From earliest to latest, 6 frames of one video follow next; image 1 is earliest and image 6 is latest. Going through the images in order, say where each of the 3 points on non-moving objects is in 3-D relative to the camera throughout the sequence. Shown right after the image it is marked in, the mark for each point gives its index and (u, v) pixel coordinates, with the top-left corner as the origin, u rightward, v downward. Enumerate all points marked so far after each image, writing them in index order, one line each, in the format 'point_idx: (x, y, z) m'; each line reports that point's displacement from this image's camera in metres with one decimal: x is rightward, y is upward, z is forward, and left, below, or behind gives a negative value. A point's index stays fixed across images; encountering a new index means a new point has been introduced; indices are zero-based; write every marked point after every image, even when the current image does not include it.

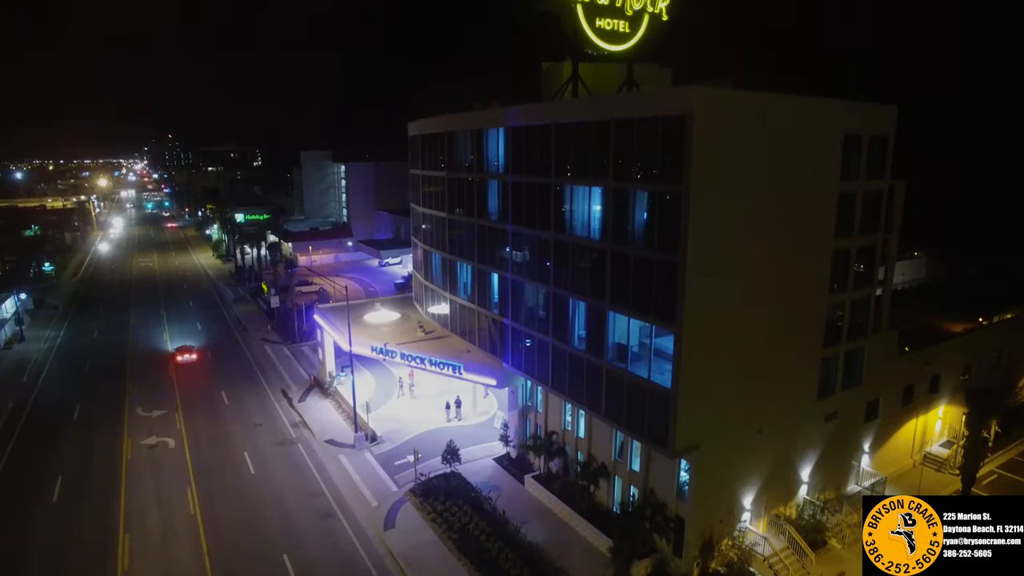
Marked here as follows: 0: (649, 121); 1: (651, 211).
0: (+4.6, +5.5, +19.2) m
1: (+4.7, +2.6, +19.6) m
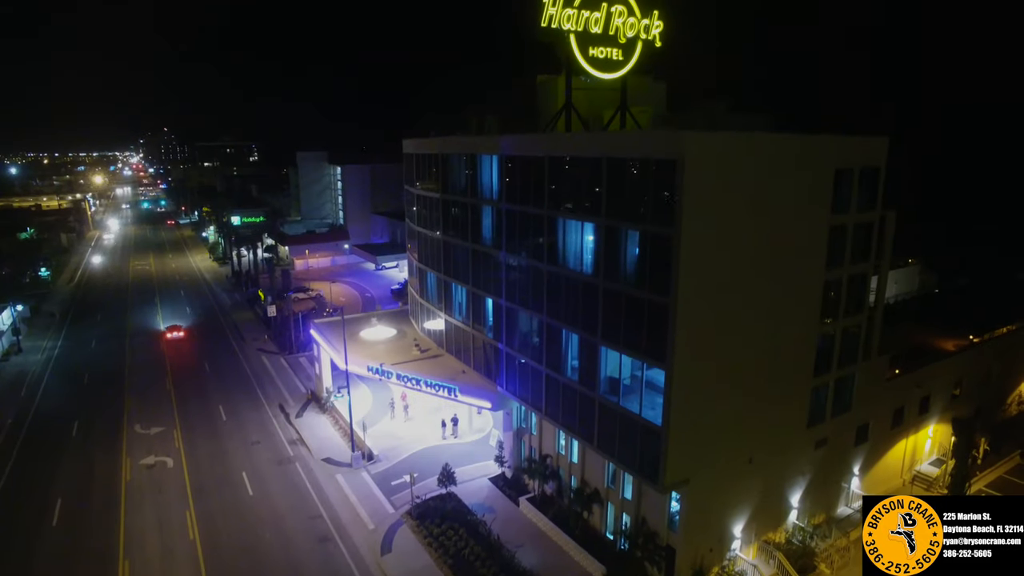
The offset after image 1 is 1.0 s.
0: (+4.3, +4.2, +19.3) m
1: (+4.5, +1.2, +19.7) m
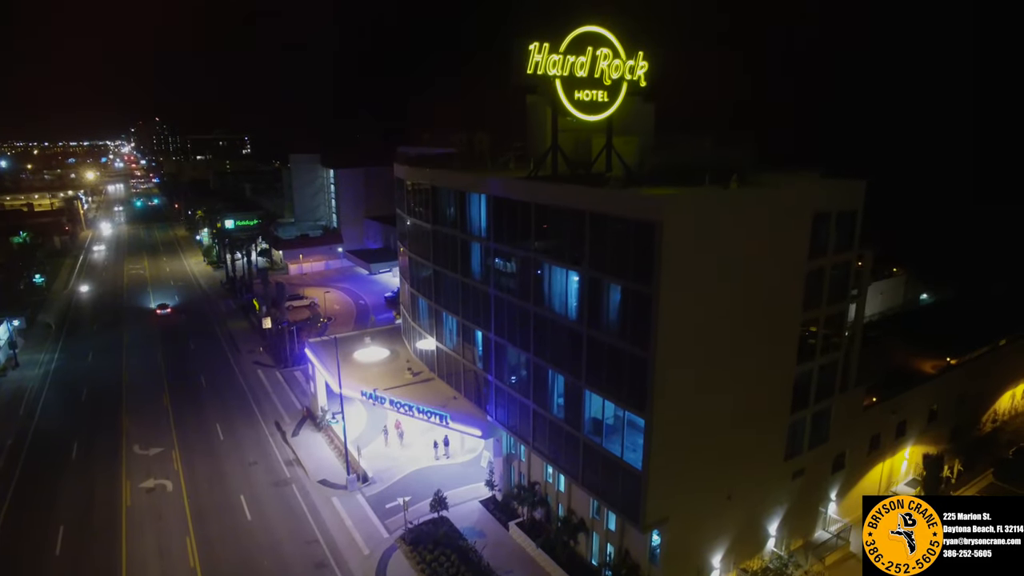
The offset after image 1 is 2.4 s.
0: (+3.8, +2.3, +19.9) m
1: (+4.0, -0.6, +20.4) m
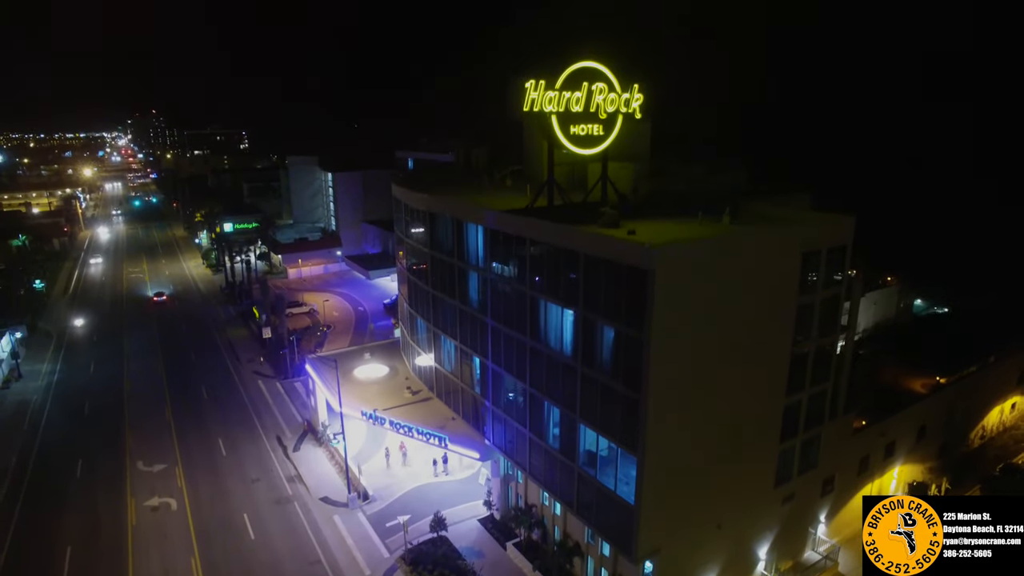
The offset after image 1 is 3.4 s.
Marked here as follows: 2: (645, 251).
0: (+3.7, +0.8, +20.4) m
1: (+3.8, -2.1, +20.9) m
2: (+4.4, +1.2, +19.1) m
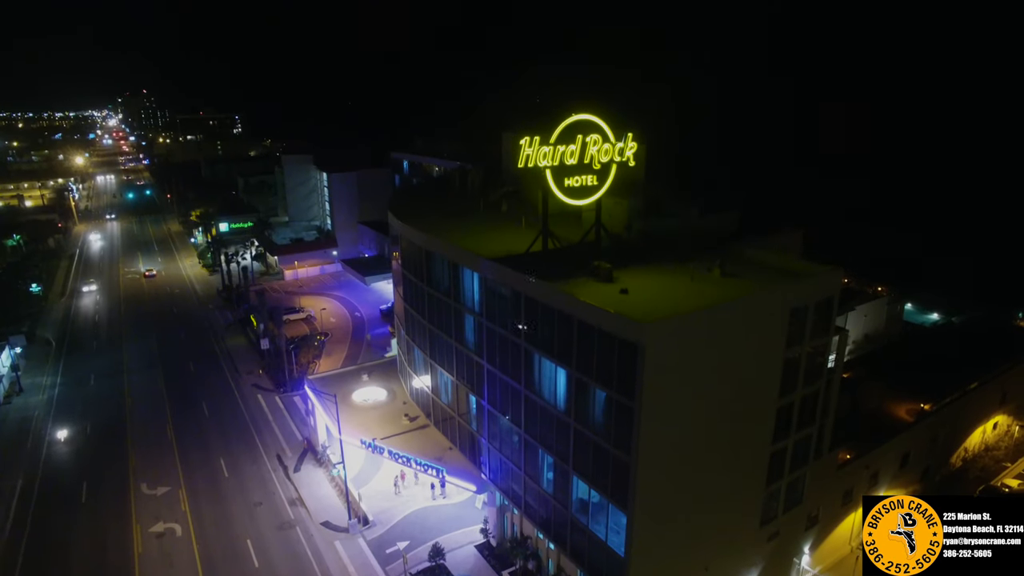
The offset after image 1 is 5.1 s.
0: (+3.5, -1.7, +21.0) m
1: (+3.6, -4.6, +21.6) m
2: (+4.3, -1.3, +19.7) m
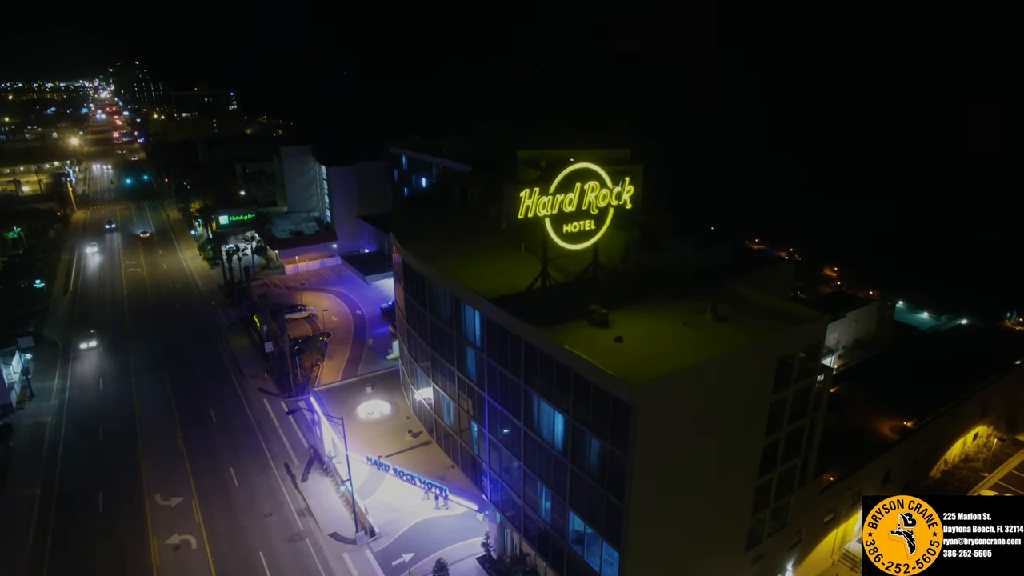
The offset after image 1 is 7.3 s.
0: (+3.5, -3.9, +22.1) m
1: (+3.7, -6.8, +22.9) m
2: (+4.3, -3.6, +20.8) m
